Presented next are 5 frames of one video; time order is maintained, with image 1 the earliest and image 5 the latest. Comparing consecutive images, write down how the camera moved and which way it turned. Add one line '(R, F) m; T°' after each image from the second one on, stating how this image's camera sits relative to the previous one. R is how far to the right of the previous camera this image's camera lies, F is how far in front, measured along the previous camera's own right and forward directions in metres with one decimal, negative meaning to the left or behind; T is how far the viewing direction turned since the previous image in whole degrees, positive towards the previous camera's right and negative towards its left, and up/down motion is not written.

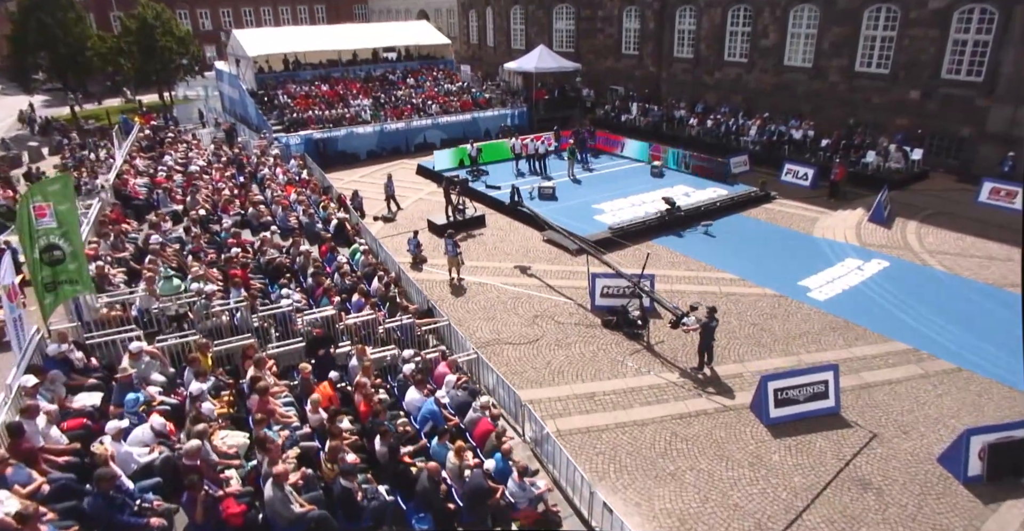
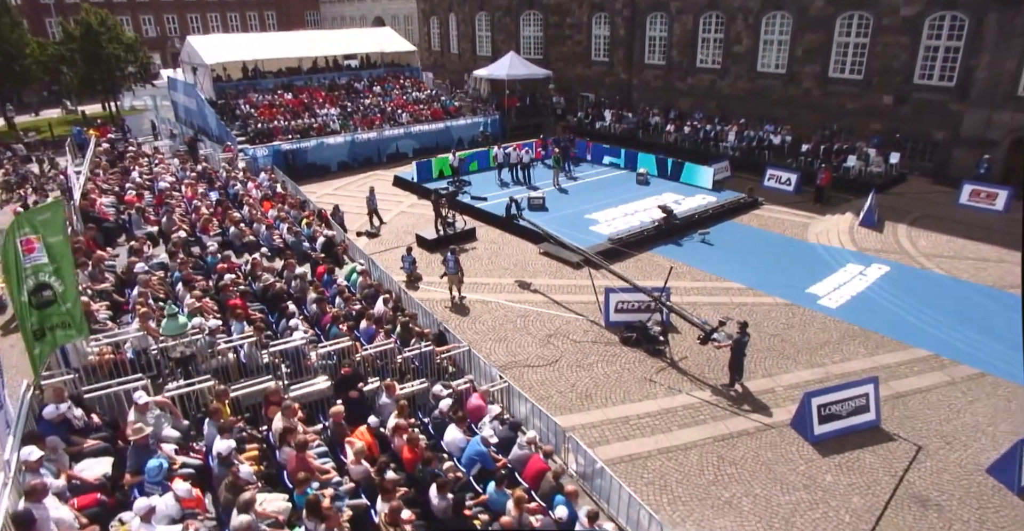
(-1.5, +0.9) m; +4°
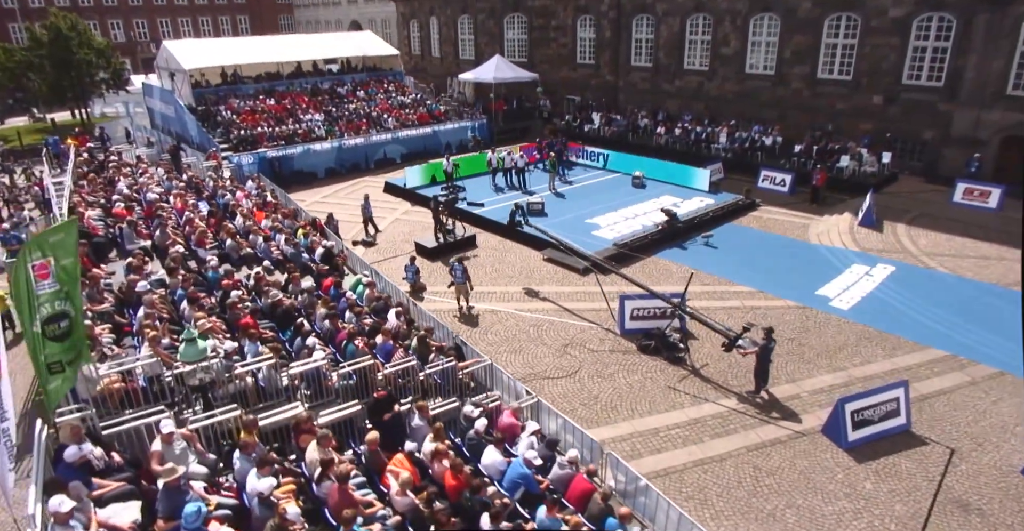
(-1.0, +0.5) m; +2°
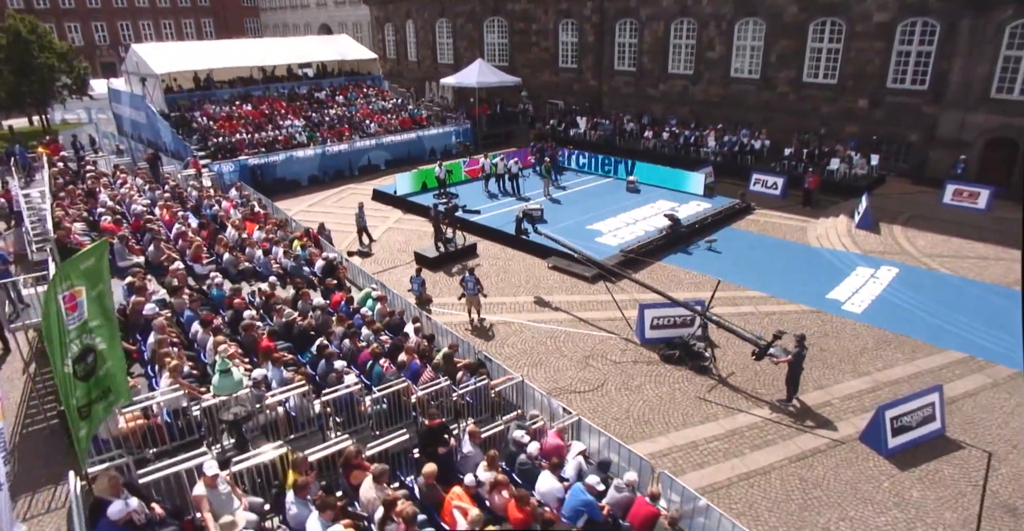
(-1.2, +0.5) m; +3°
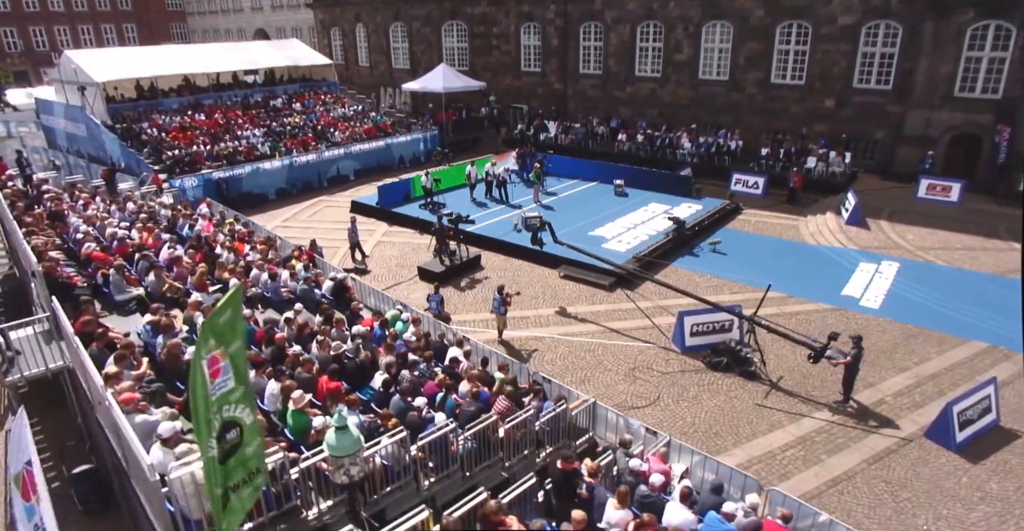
(-2.4, +0.9) m; +6°
